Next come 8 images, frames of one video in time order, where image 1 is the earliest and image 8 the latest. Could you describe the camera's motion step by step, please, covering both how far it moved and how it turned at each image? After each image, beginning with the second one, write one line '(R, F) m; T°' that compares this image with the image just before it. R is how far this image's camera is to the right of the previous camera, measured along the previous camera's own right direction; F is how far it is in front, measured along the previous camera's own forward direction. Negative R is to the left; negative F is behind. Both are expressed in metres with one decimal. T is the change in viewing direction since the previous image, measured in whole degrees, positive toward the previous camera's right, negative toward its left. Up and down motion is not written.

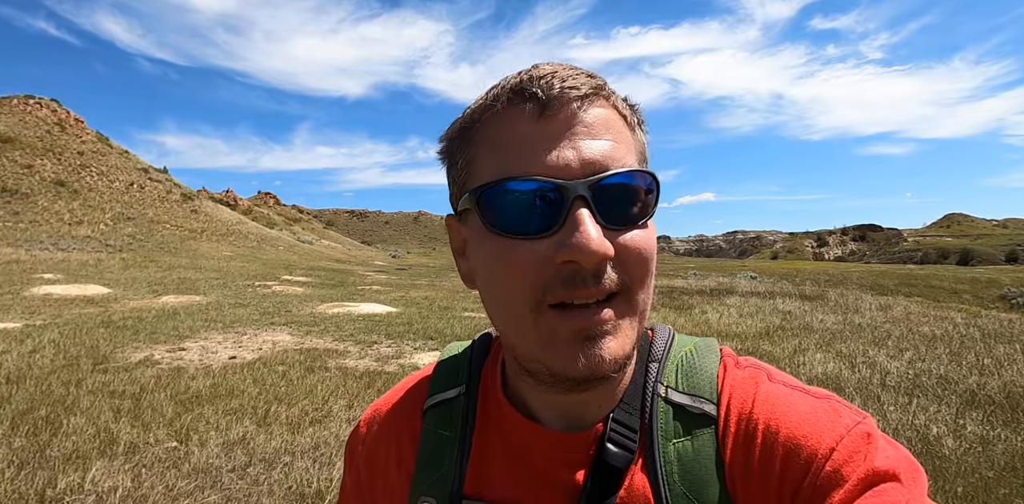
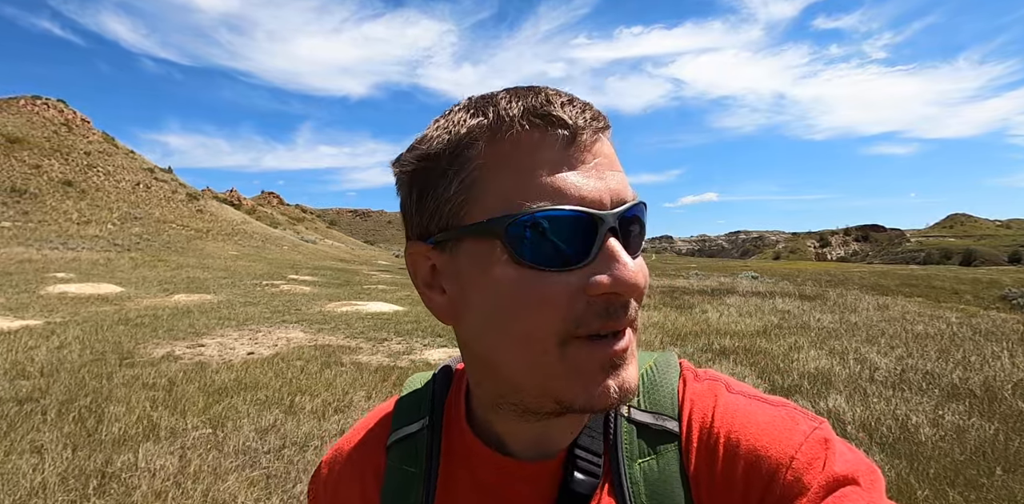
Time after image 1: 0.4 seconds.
(0.0, -0.2) m; 0°
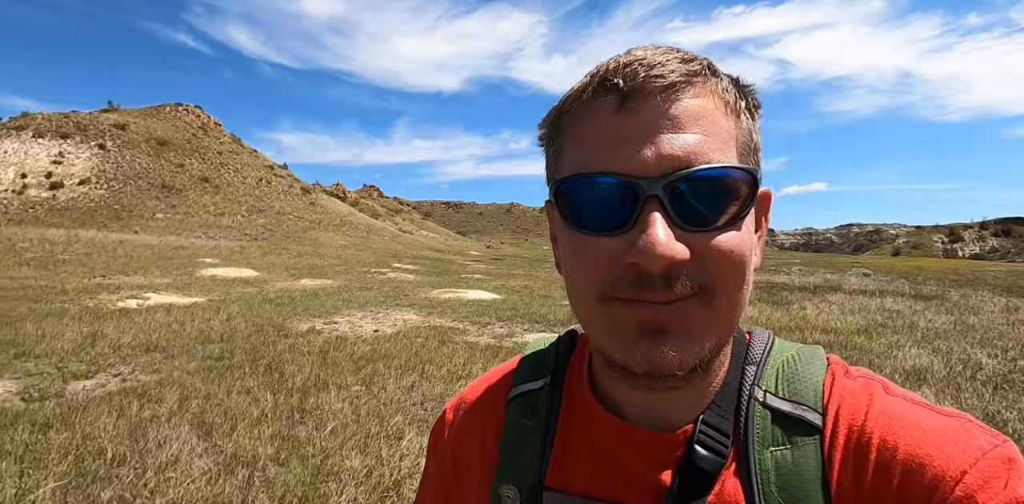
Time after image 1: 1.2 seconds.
(-0.1, -0.6) m; -10°
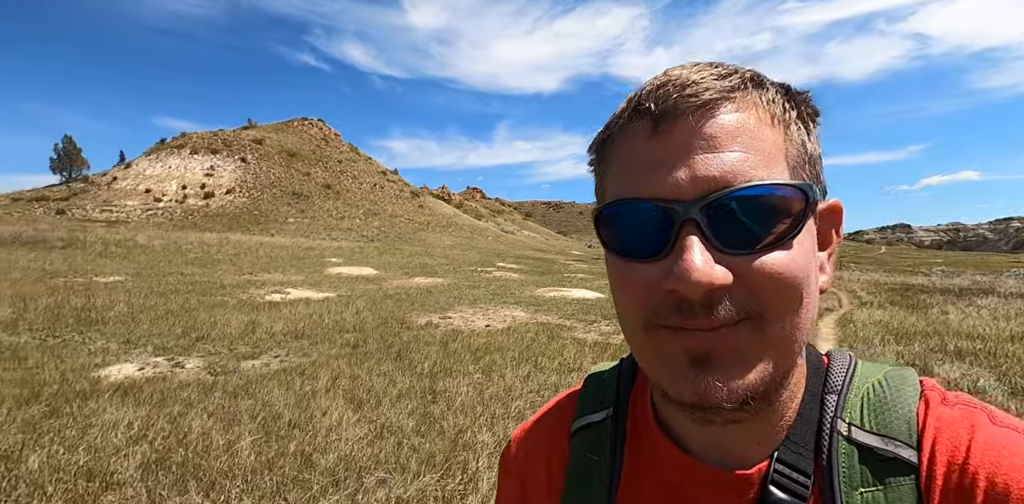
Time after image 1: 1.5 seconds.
(-0.1, -0.3) m; -11°
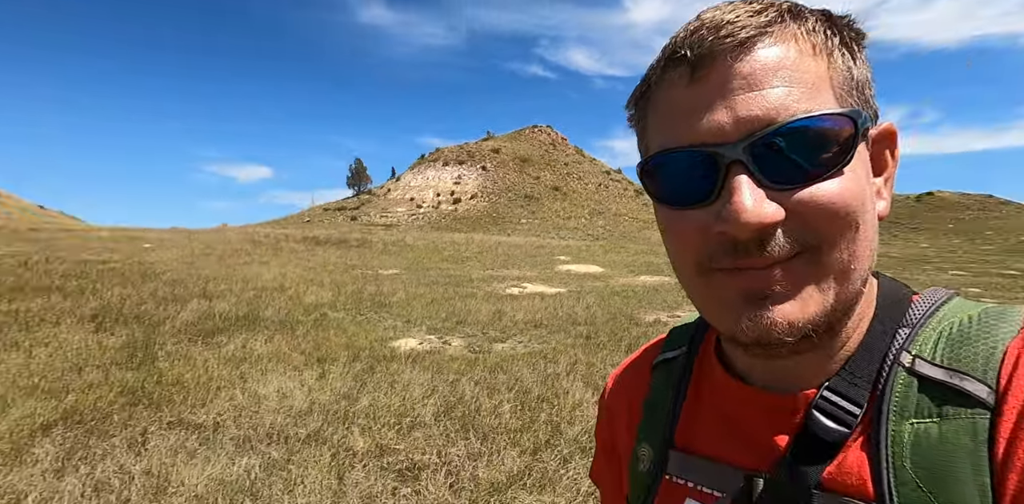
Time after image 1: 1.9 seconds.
(0.0, -0.3) m; -24°
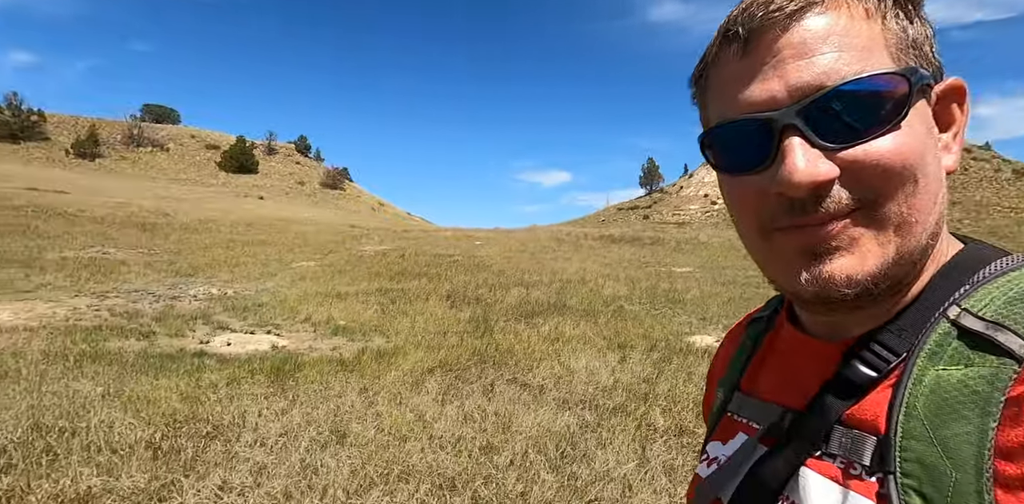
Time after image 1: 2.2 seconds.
(0.0, -0.3) m; -32°
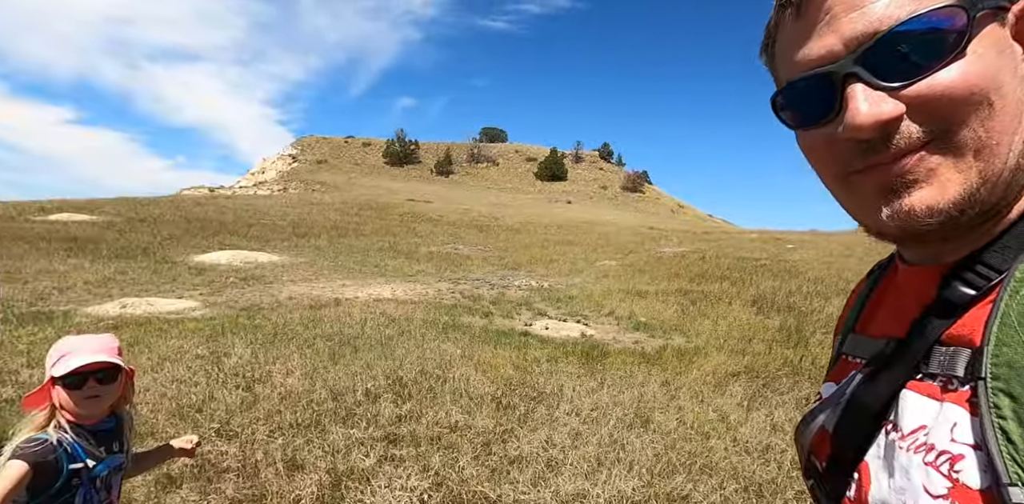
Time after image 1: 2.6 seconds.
(0.0, -0.3) m; -32°
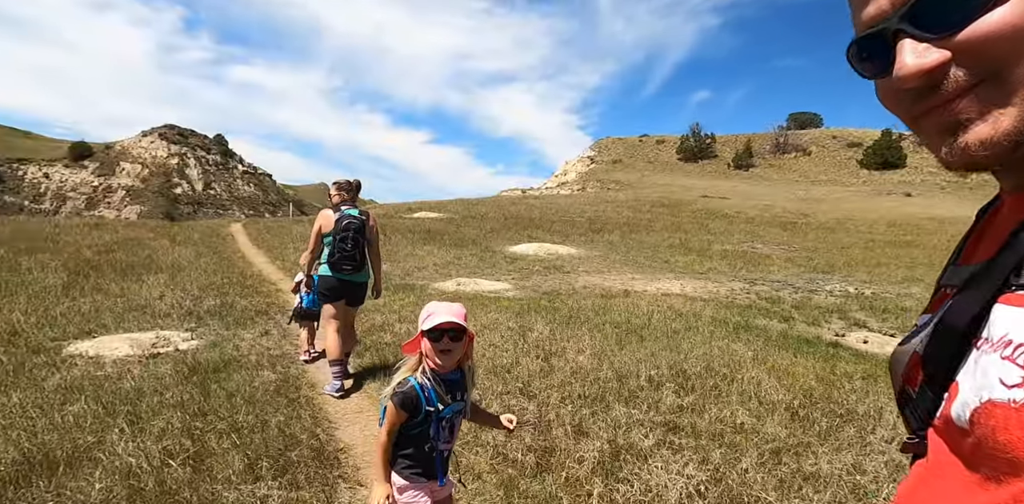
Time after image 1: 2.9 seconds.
(+0.1, -0.2) m; -31°
